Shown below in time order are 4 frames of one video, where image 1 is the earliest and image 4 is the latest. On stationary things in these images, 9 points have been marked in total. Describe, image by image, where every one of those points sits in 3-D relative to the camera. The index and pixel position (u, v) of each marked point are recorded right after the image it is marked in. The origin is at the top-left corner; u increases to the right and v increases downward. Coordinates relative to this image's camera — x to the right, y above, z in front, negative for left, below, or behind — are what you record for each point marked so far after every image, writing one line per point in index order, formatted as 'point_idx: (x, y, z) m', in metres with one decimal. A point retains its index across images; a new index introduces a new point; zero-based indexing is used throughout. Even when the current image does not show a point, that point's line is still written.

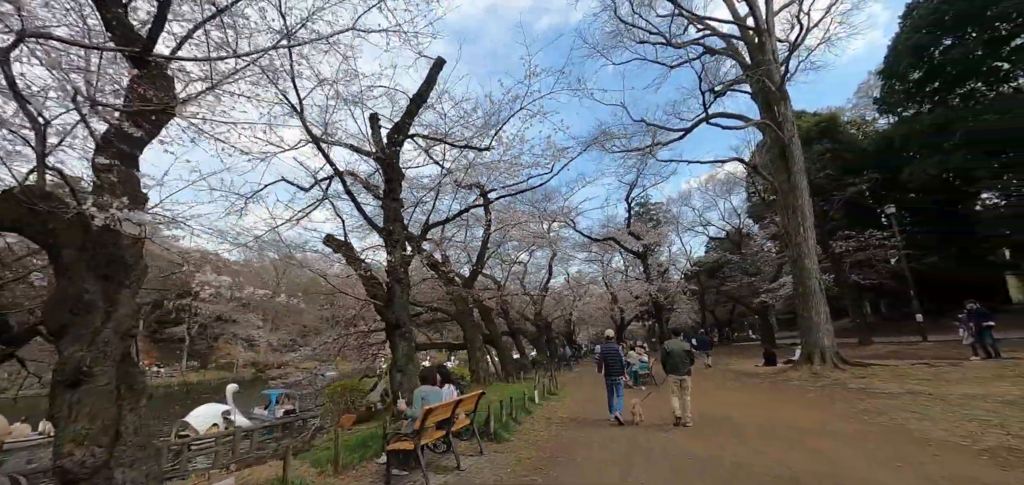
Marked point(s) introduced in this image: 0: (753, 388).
0: (+4.7, -2.9, +9.9) m
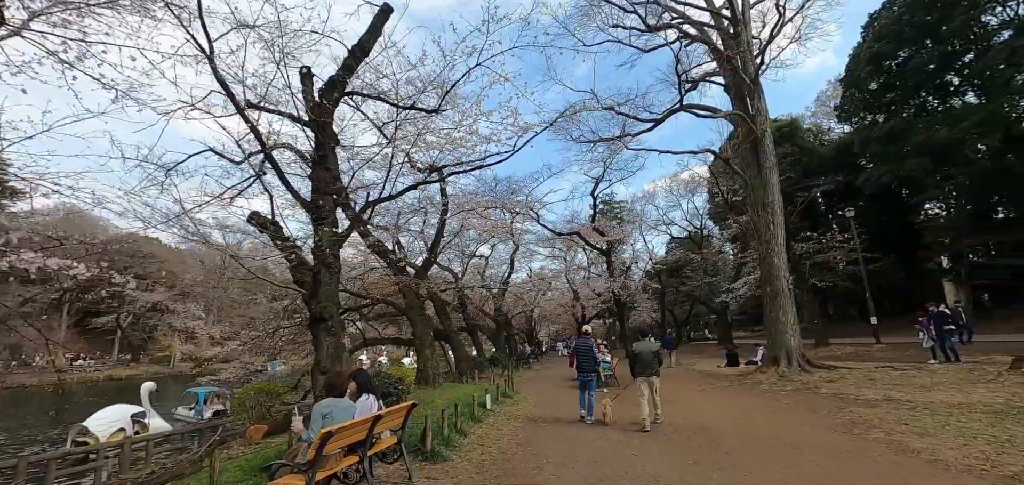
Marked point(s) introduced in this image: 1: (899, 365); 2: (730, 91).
0: (+3.9, -2.8, +9.3) m
1: (+8.5, -2.7, +10.9) m
2: (+5.6, +3.9, +12.6) m
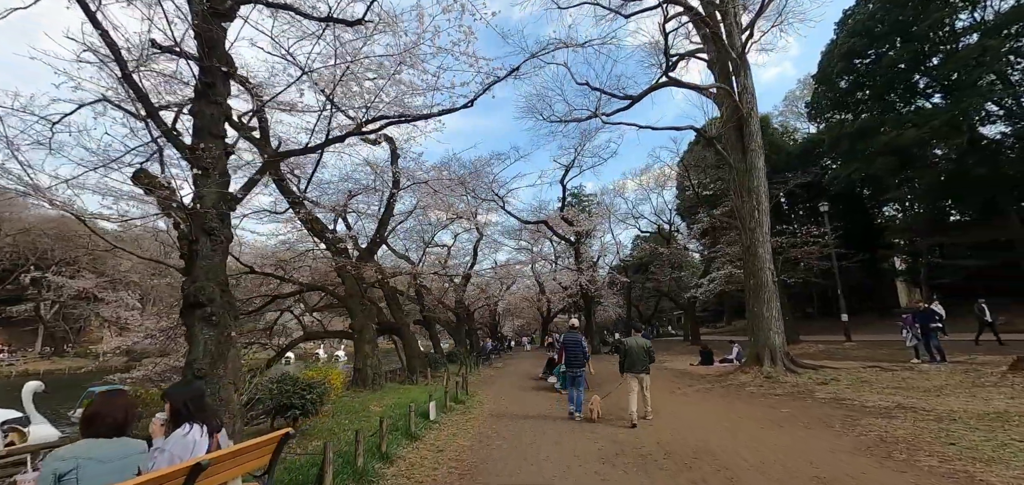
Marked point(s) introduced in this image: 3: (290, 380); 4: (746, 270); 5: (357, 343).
0: (+3.1, -2.6, +8.3) m
1: (+7.6, -2.5, +10.1) m
2: (+4.7, +4.1, +11.6) m
3: (-2.8, -1.7, +6.2) m
4: (+4.8, -0.6, +10.1) m
5: (-3.2, -2.1, +10.4) m
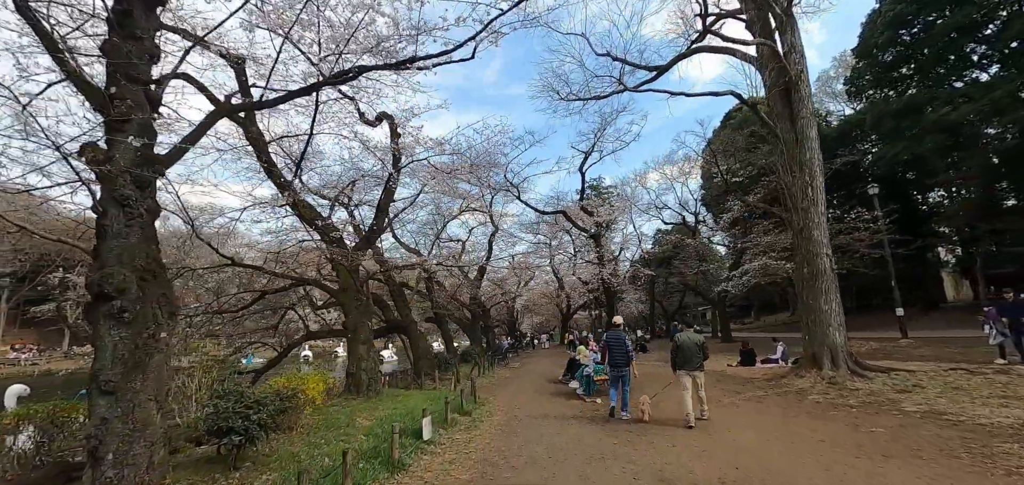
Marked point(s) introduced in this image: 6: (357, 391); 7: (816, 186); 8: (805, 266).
0: (+3.3, -2.3, +7.0) m
1: (+7.9, -2.2, +8.6) m
2: (+5.0, +4.5, +10.2) m
3: (-2.7, -1.5, +5.1) m
4: (+5.0, -0.3, +8.7) m
5: (-2.9, -1.9, +9.3) m
6: (-2.8, -2.6, +8.8) m
7: (+5.4, +1.0, +8.8) m
8: (+5.1, -0.4, +8.6) m
